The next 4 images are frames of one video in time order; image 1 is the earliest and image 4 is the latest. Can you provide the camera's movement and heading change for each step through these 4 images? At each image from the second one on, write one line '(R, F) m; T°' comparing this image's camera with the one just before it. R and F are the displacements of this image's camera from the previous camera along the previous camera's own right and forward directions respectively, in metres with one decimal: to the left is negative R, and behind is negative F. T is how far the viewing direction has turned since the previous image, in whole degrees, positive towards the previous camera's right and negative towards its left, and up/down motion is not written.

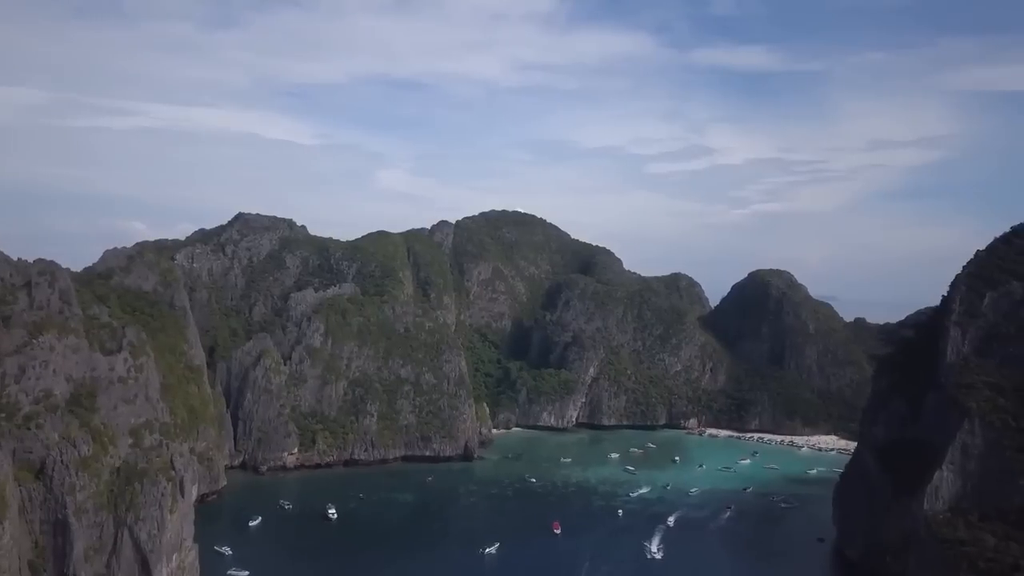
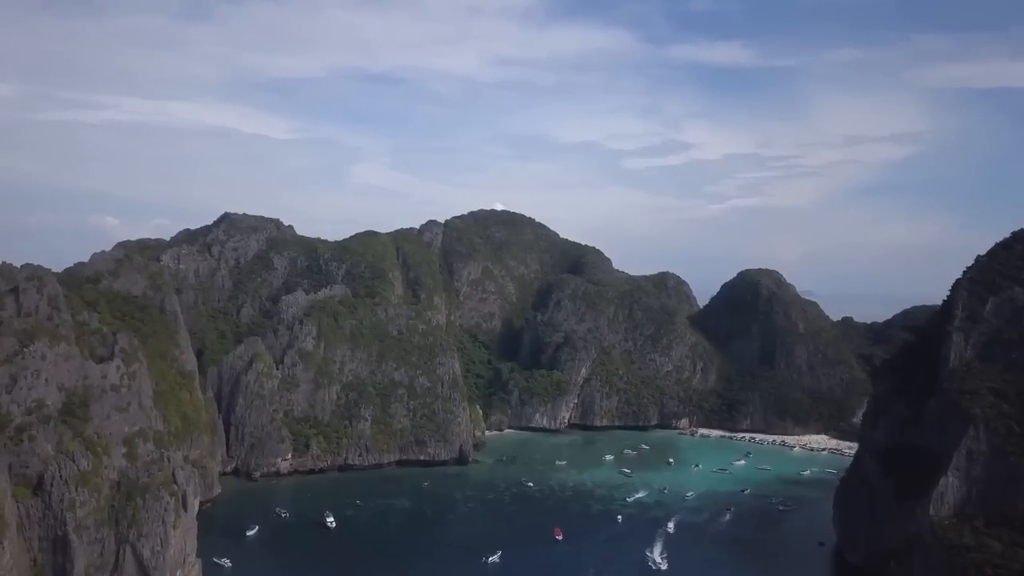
(-1.5, +0.5) m; +1°
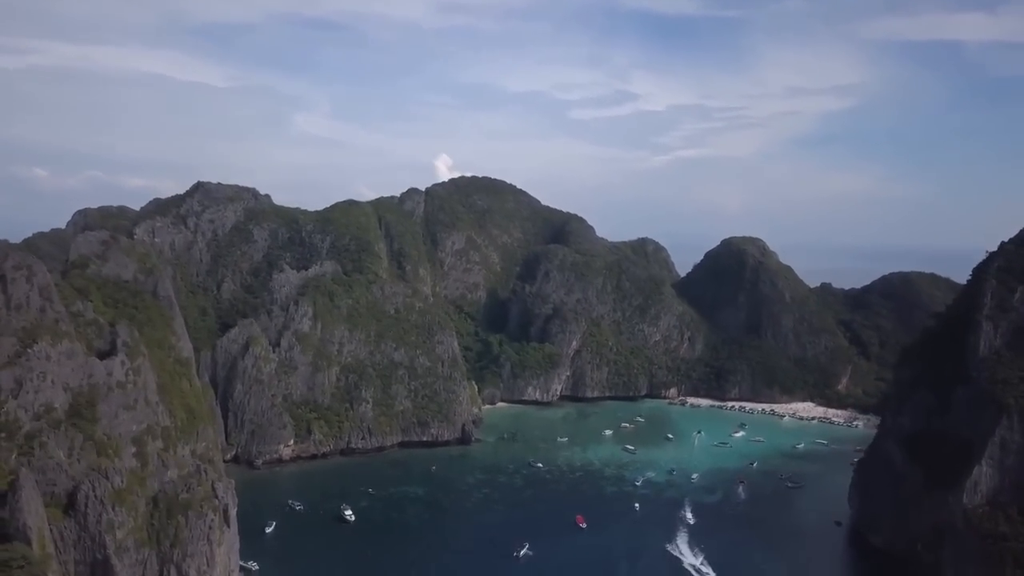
(-5.0, +1.6) m; +4°
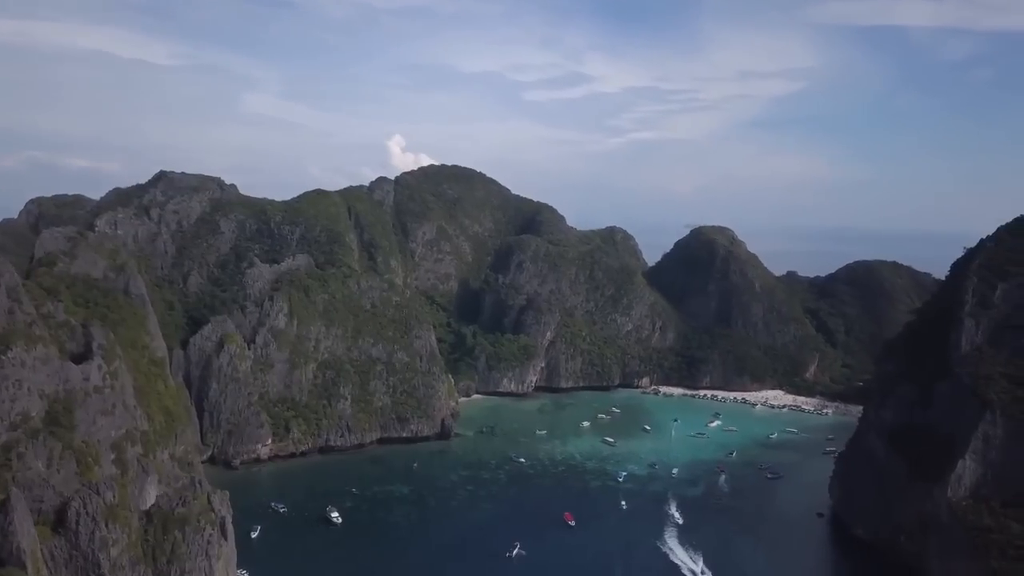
(-2.2, +0.5) m; +3°
